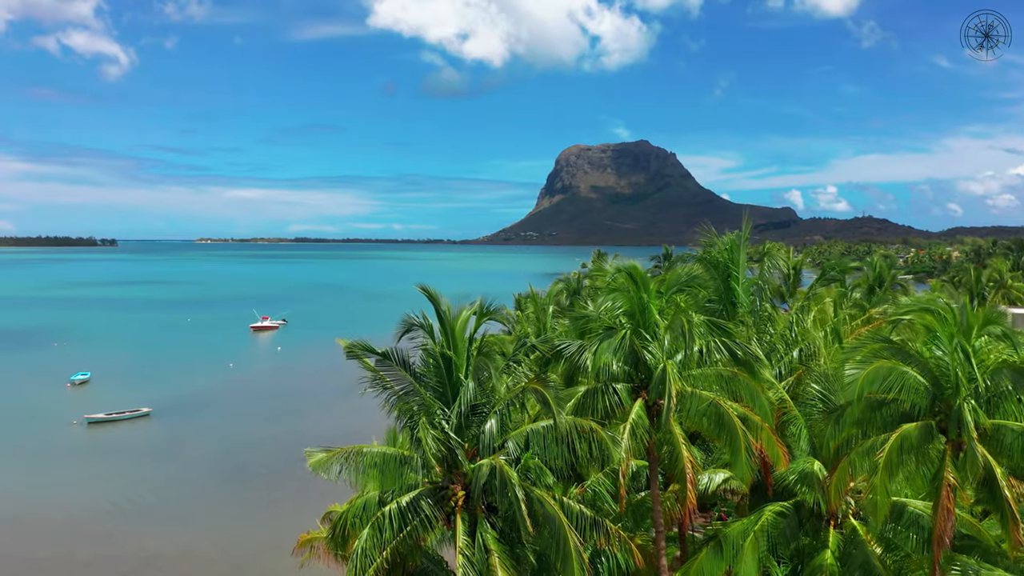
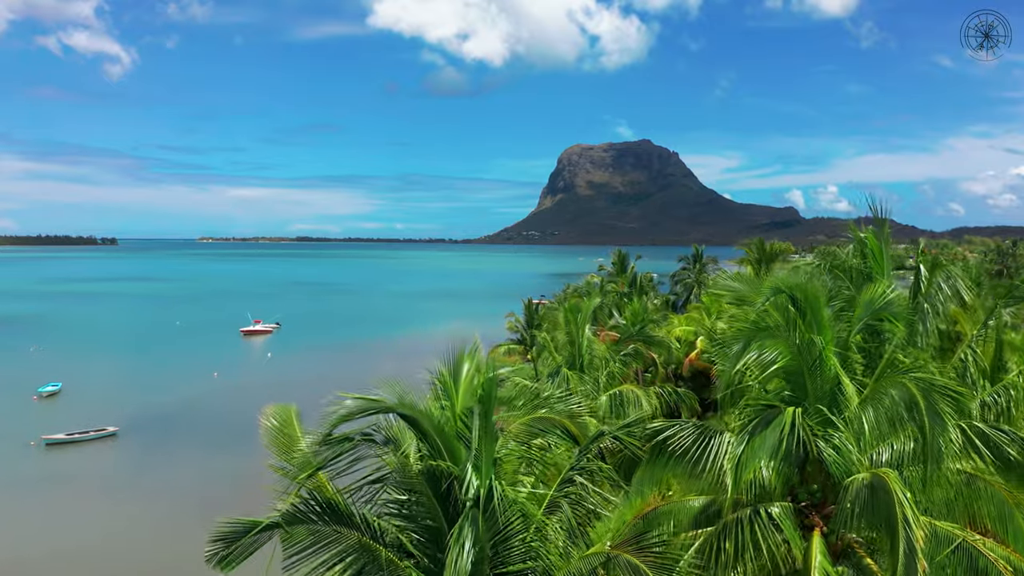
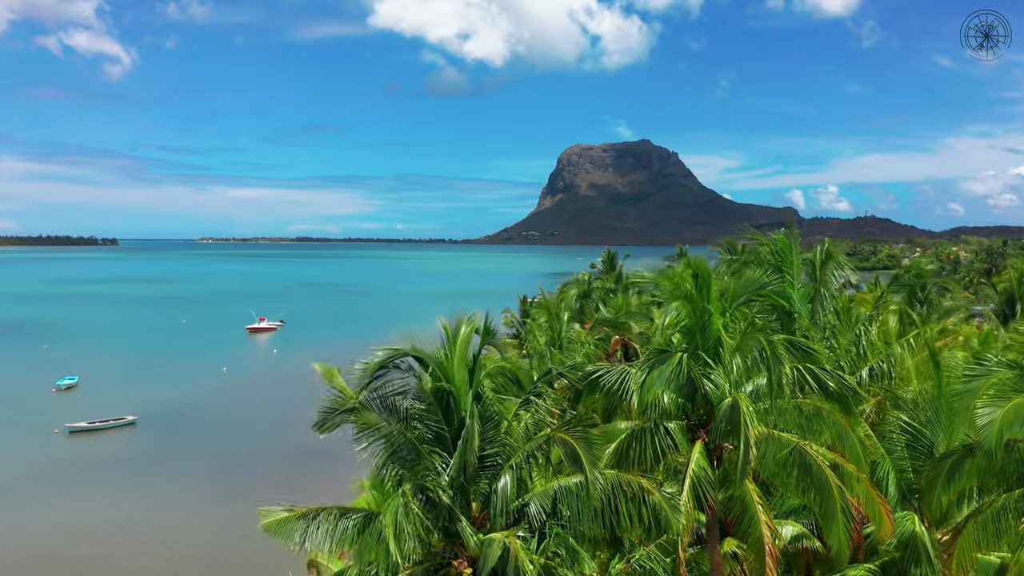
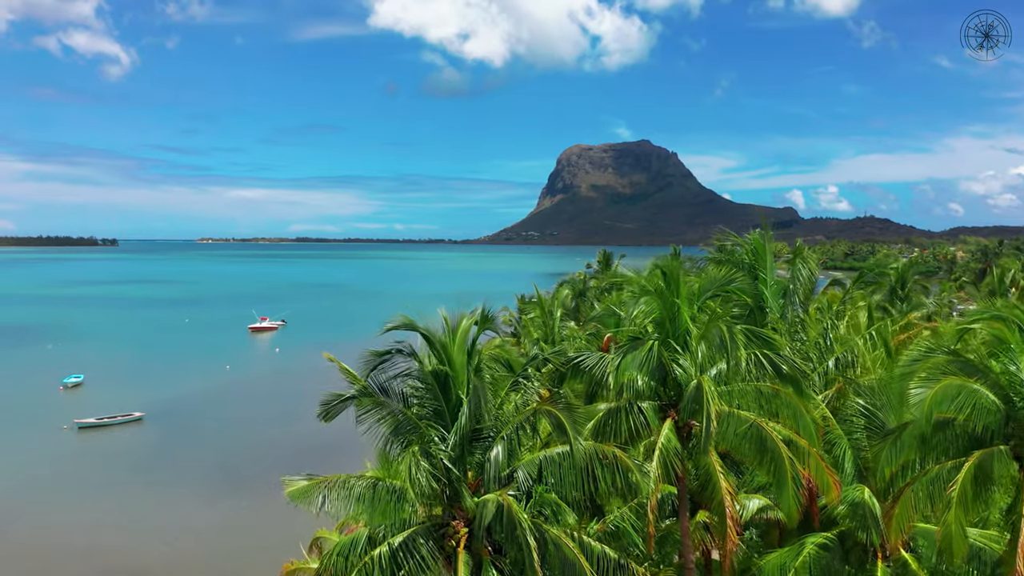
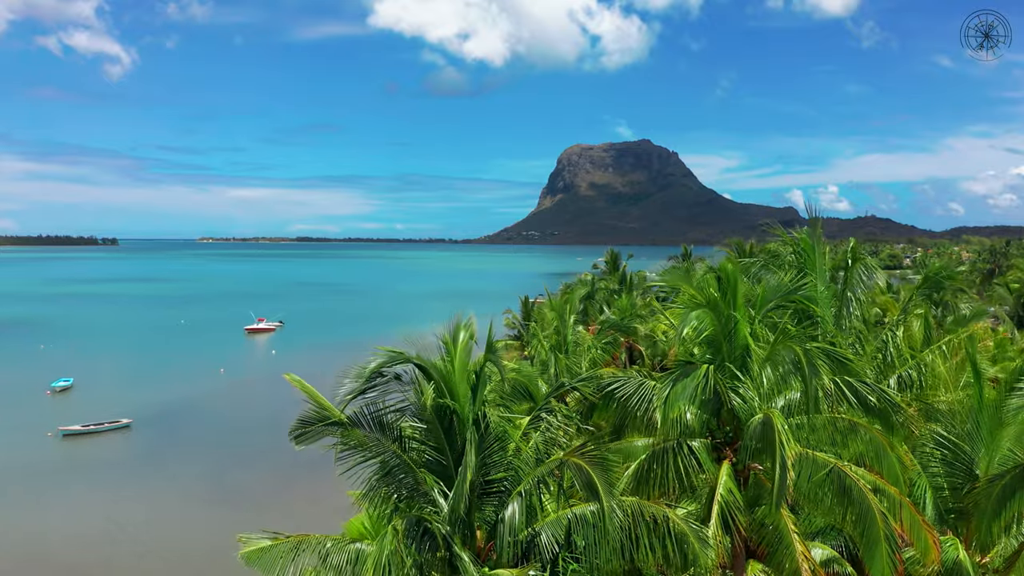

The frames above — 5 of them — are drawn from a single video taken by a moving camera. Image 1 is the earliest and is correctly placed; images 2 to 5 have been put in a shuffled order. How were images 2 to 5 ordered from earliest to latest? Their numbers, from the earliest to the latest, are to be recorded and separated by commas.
4, 3, 5, 2
